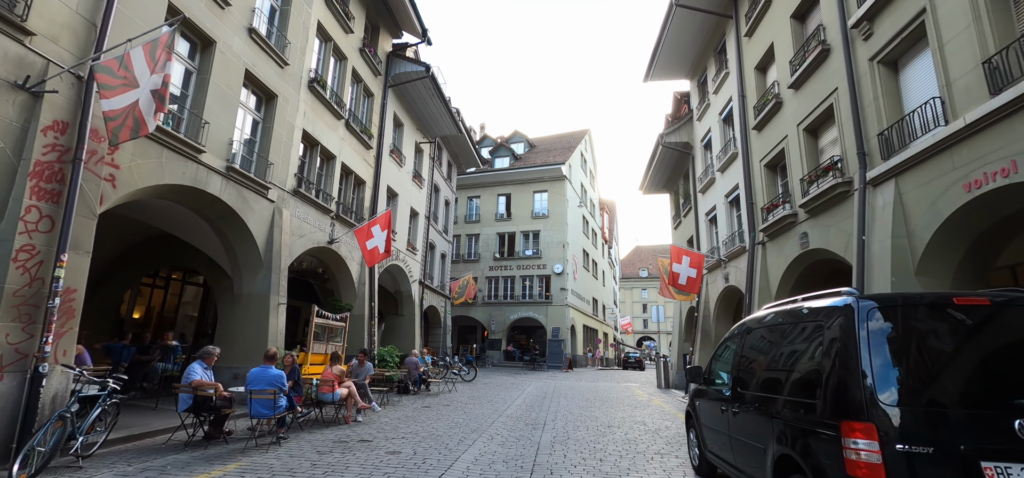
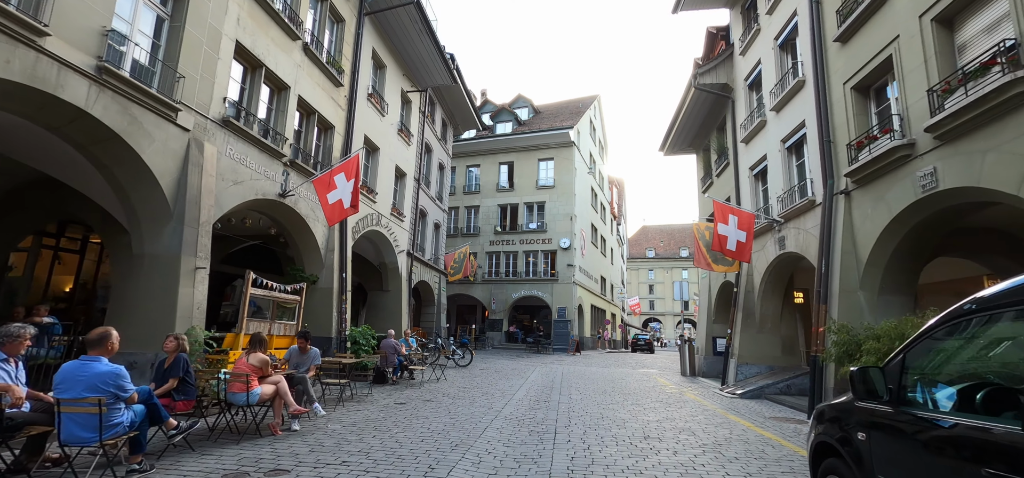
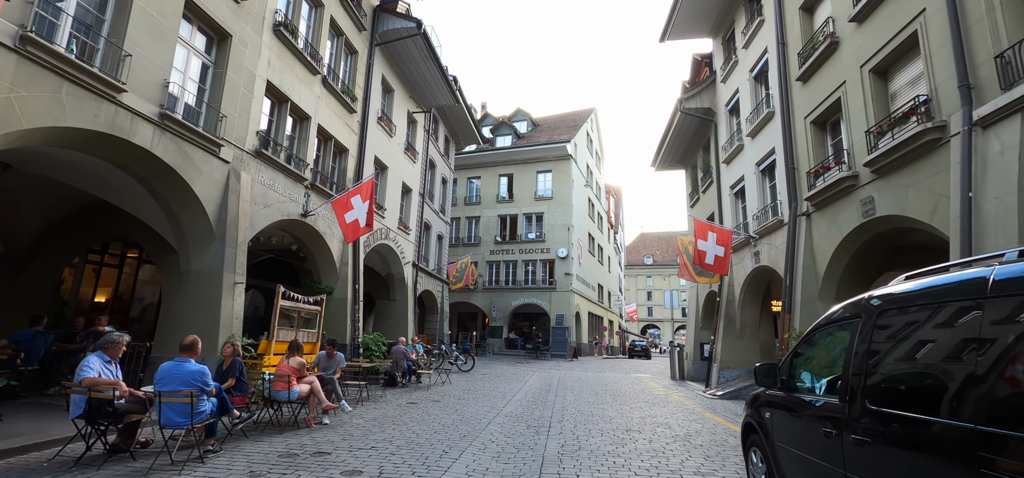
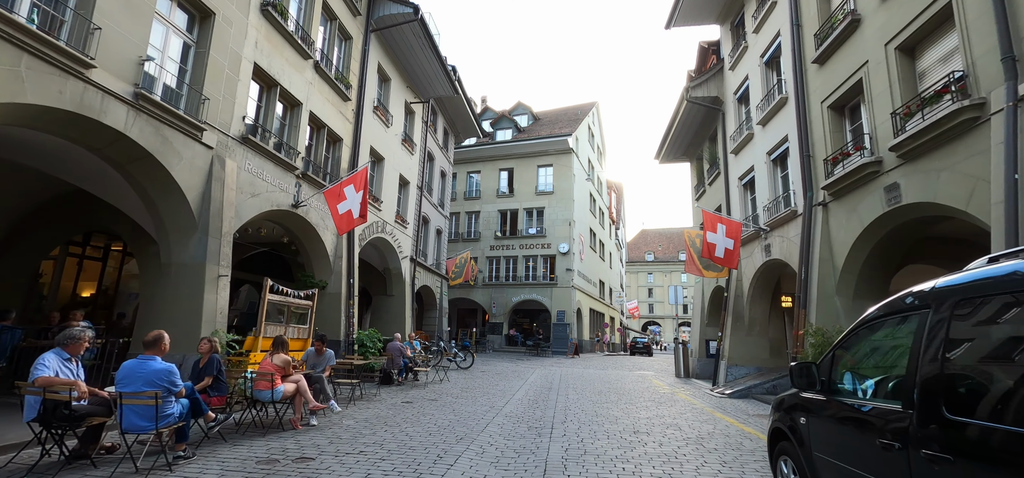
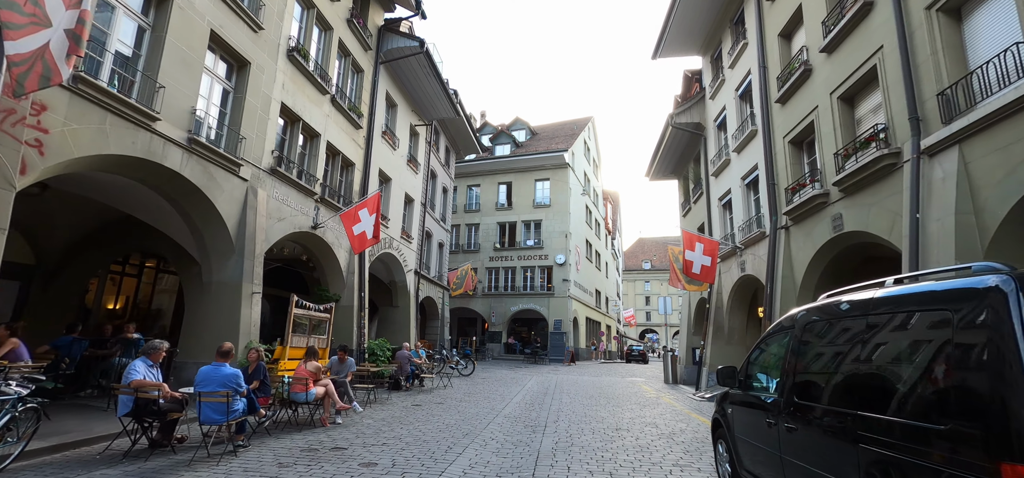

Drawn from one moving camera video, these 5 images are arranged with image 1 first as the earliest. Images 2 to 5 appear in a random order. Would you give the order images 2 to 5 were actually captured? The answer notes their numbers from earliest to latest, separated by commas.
5, 3, 4, 2
